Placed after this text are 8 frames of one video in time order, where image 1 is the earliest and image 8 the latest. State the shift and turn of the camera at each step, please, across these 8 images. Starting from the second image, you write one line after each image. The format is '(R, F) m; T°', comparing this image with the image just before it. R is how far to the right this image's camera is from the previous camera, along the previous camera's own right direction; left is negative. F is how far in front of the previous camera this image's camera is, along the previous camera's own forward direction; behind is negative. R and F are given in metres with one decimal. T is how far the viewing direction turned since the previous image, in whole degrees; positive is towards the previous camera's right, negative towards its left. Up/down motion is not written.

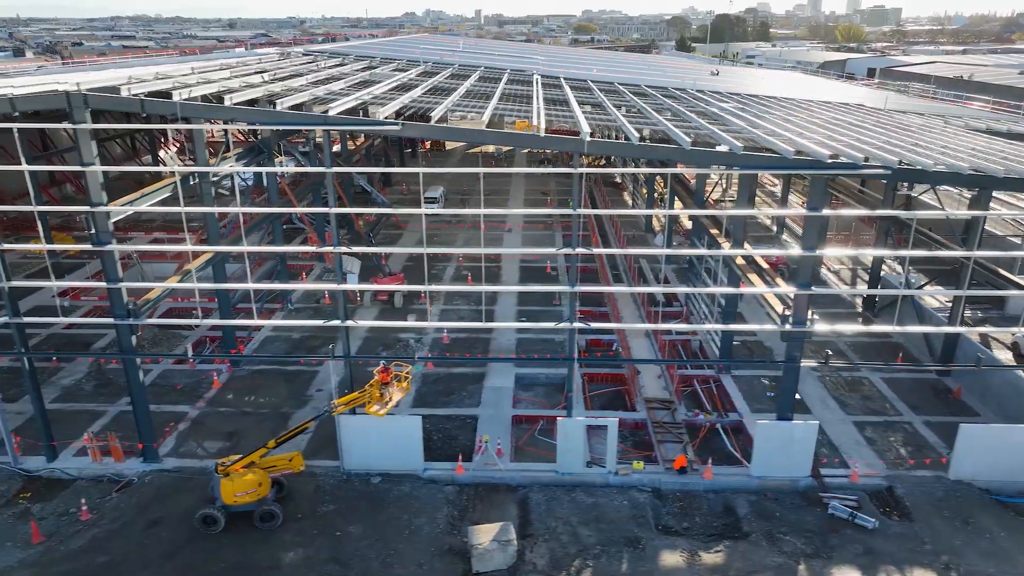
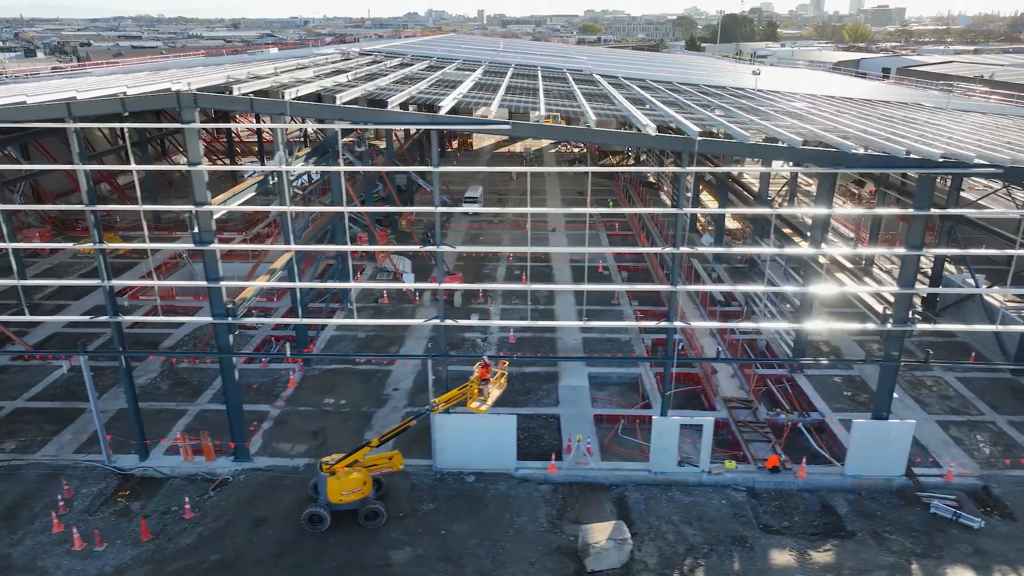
(-1.8, 0.0) m; 0°
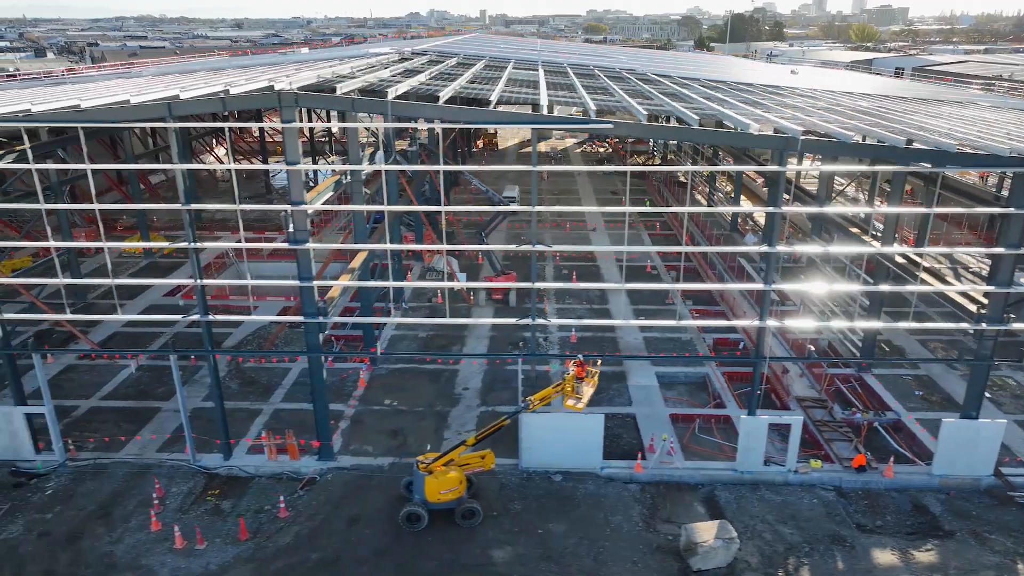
(-1.7, 0.0) m; 0°
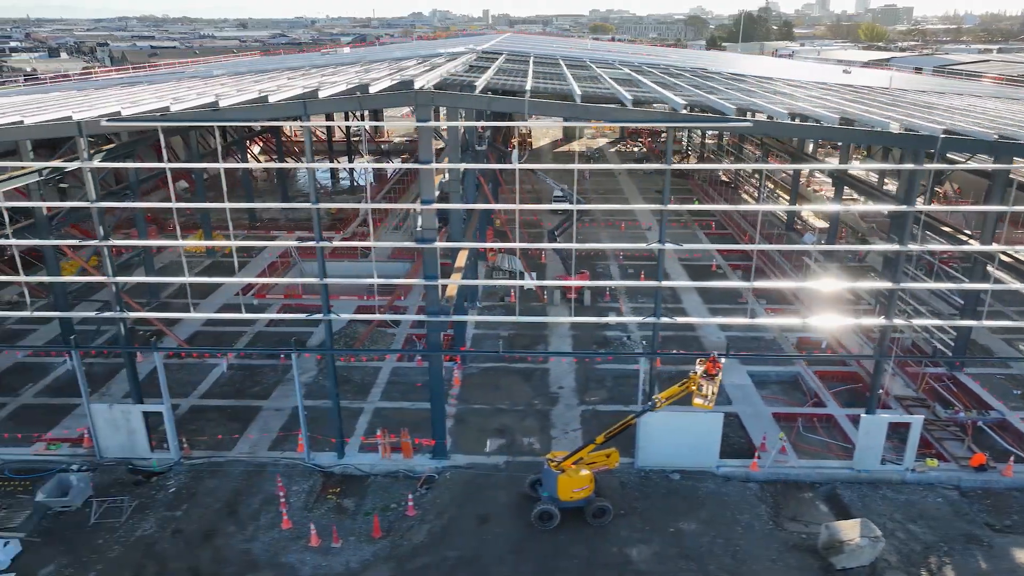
(-2.3, 0.0) m; 0°
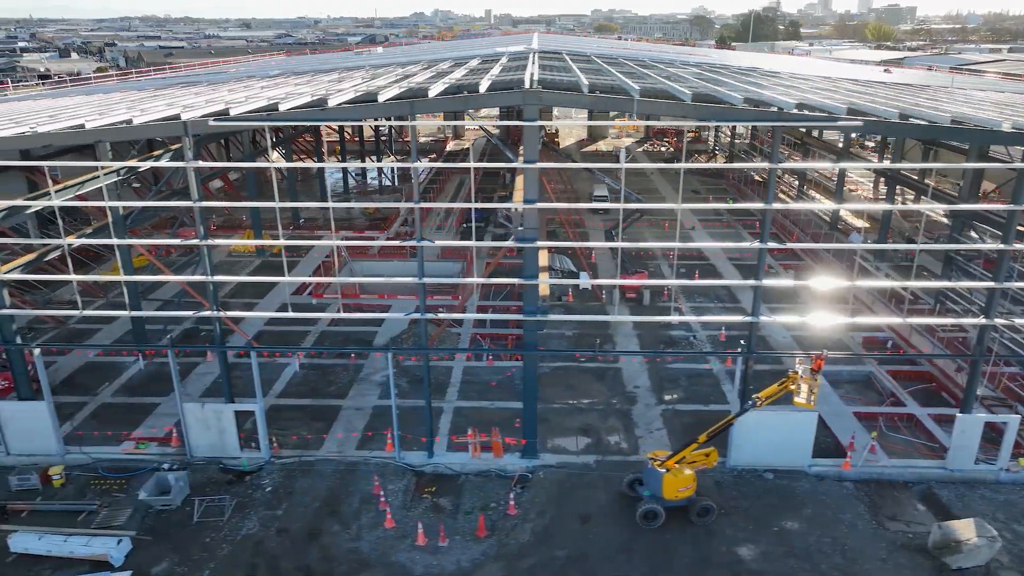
(-1.8, 0.0) m; 0°
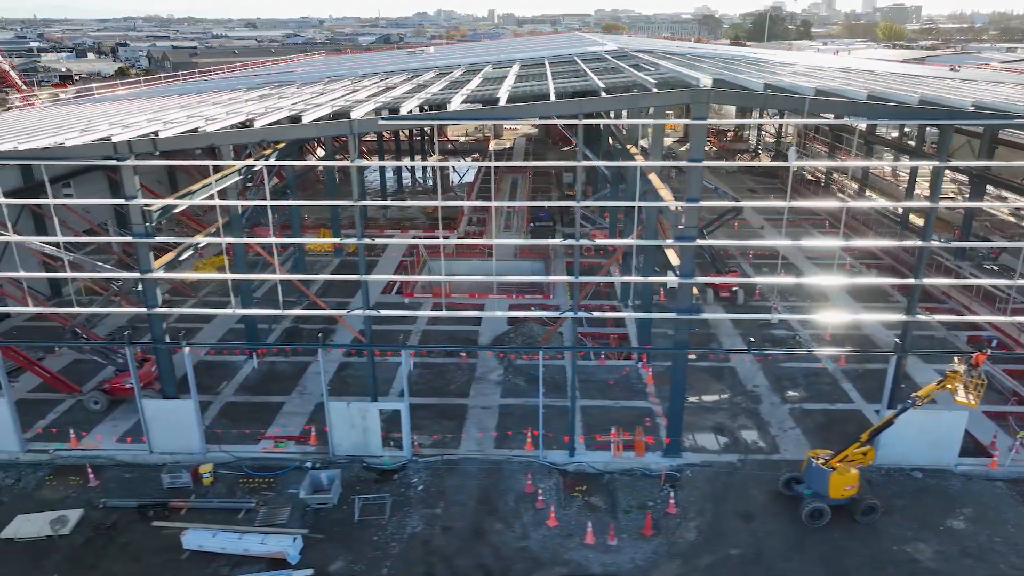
(-2.9, 0.0) m; 0°
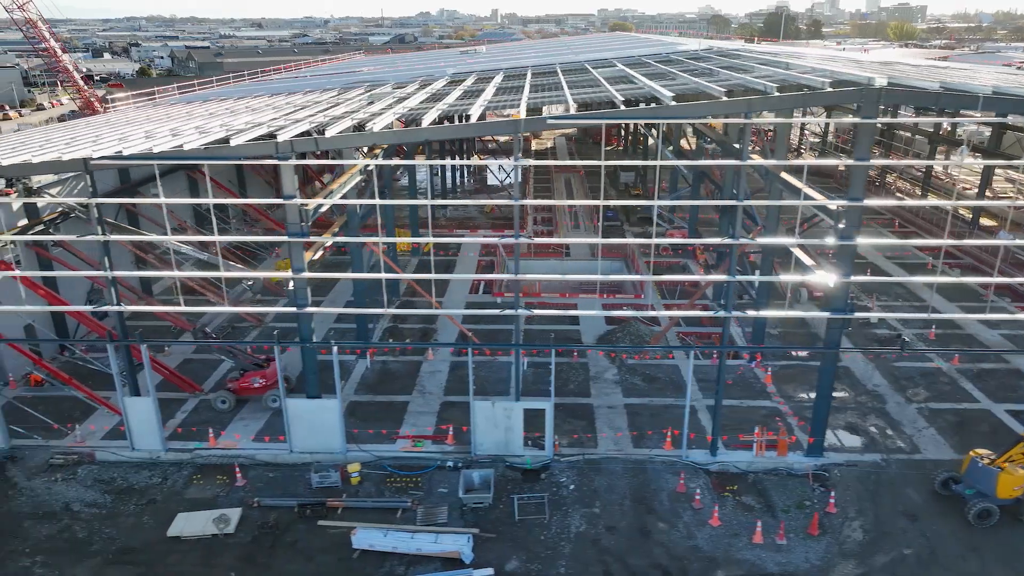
(-2.9, 0.0) m; 0°
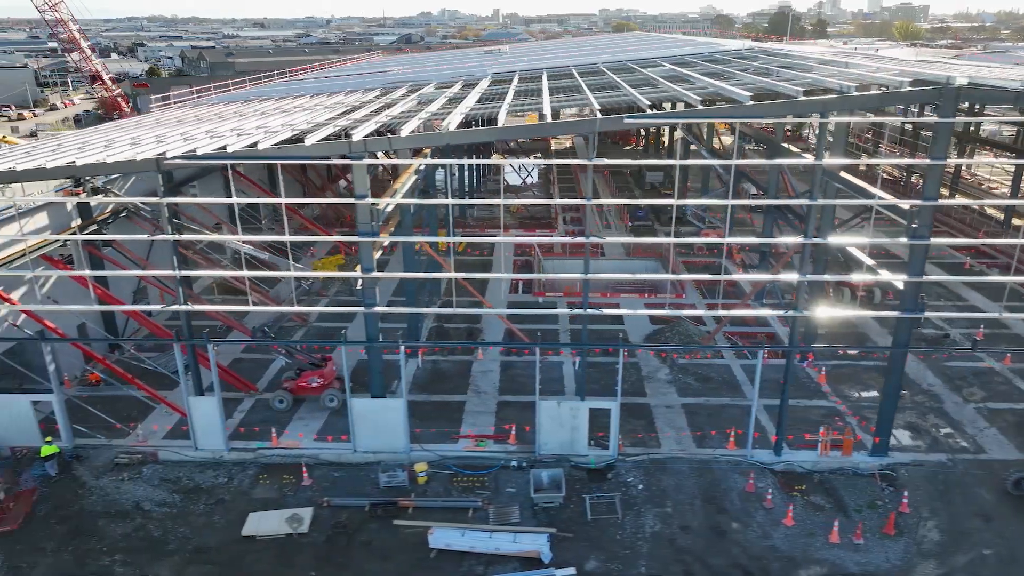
(-1.3, 0.0) m; 0°
